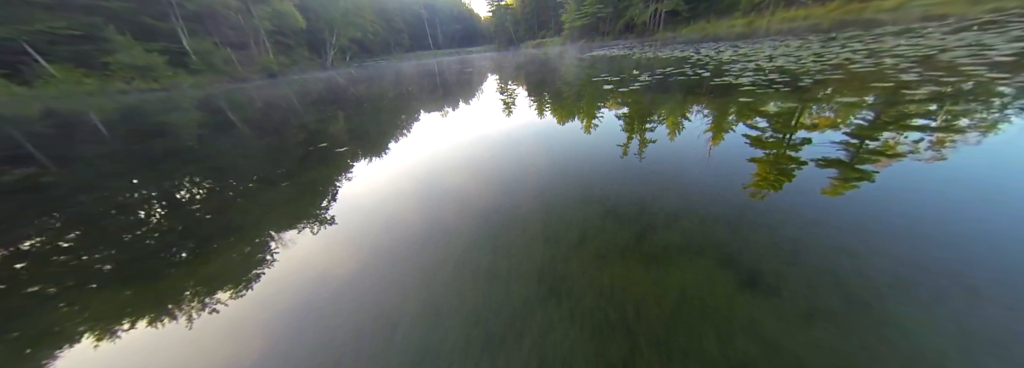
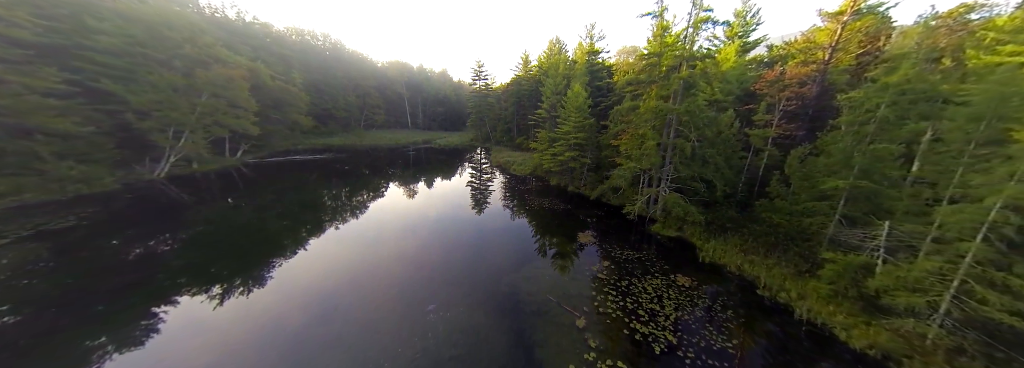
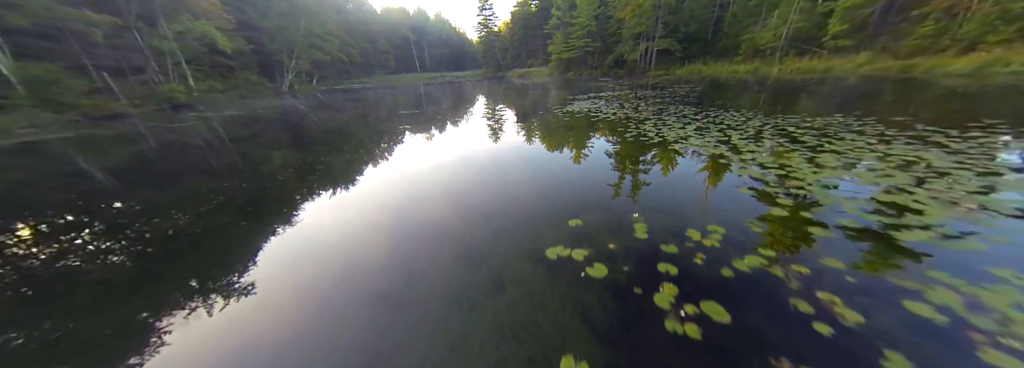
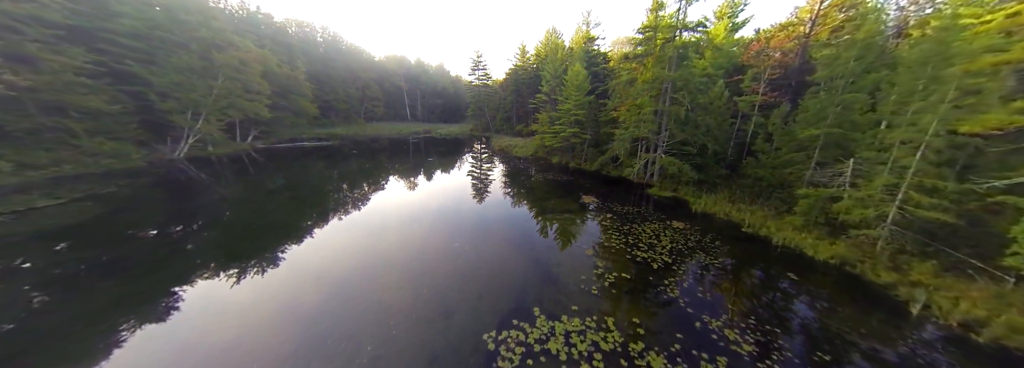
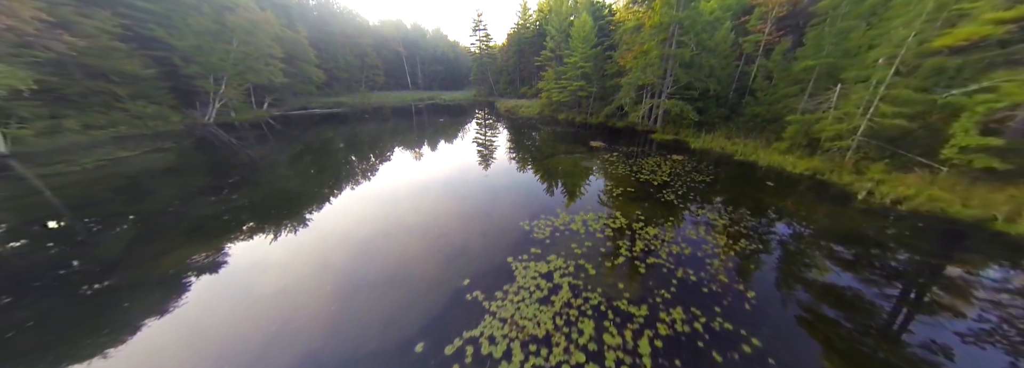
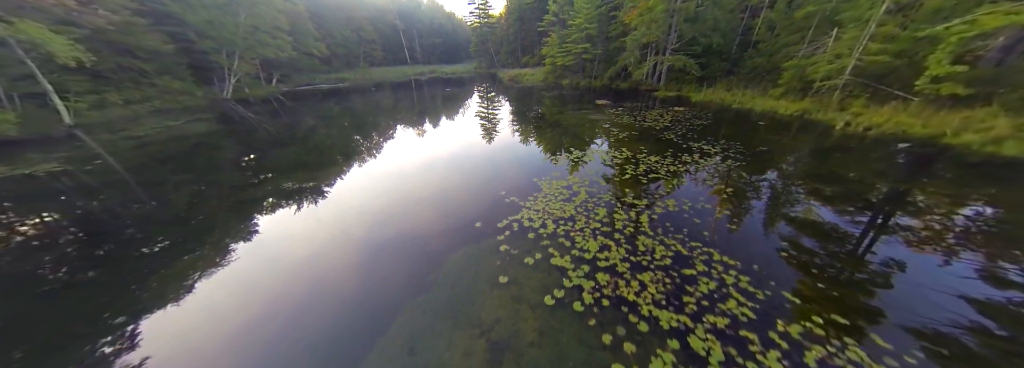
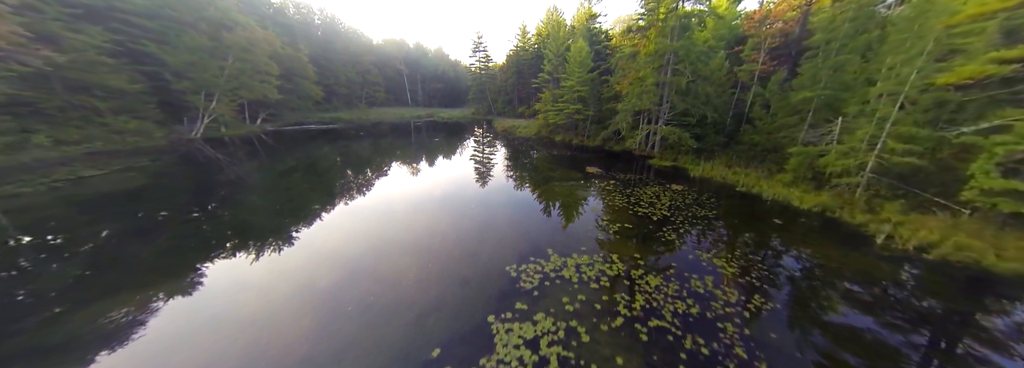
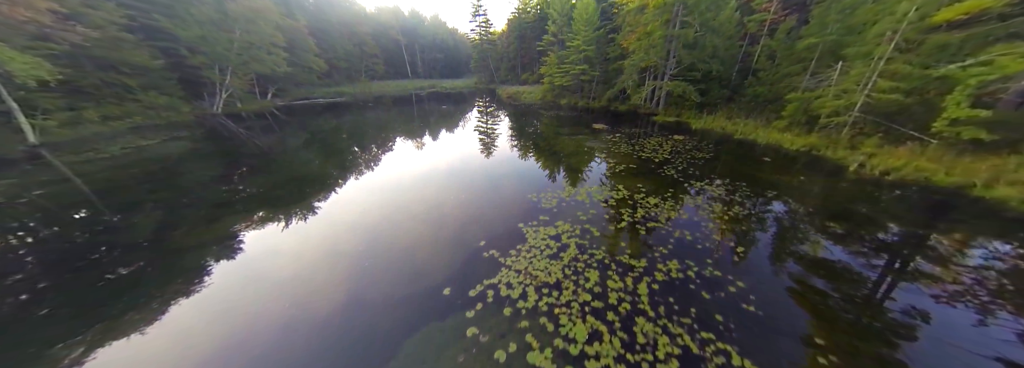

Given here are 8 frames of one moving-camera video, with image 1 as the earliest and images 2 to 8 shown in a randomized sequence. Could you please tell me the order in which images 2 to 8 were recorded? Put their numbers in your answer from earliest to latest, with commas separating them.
3, 6, 8, 5, 7, 4, 2
